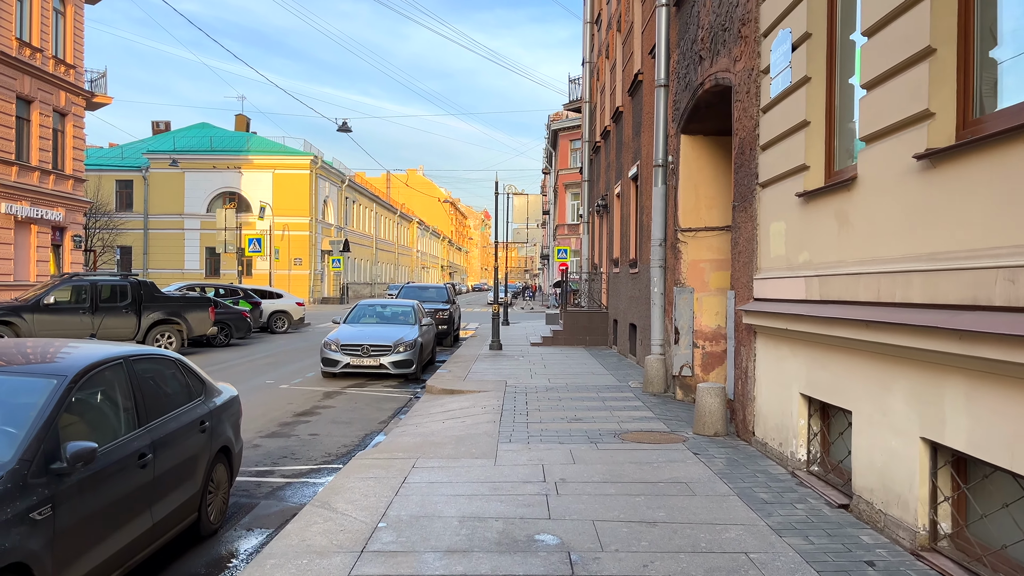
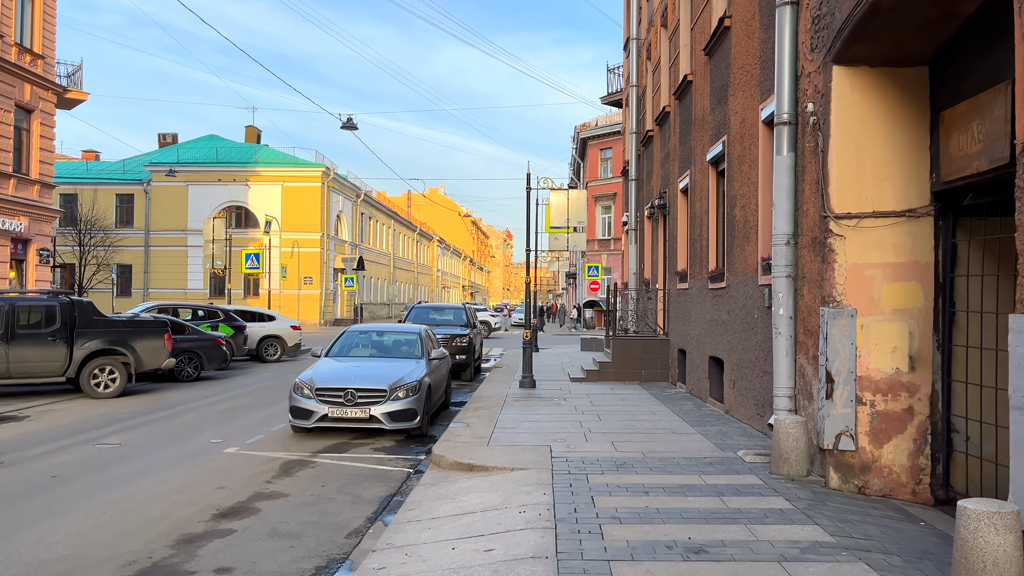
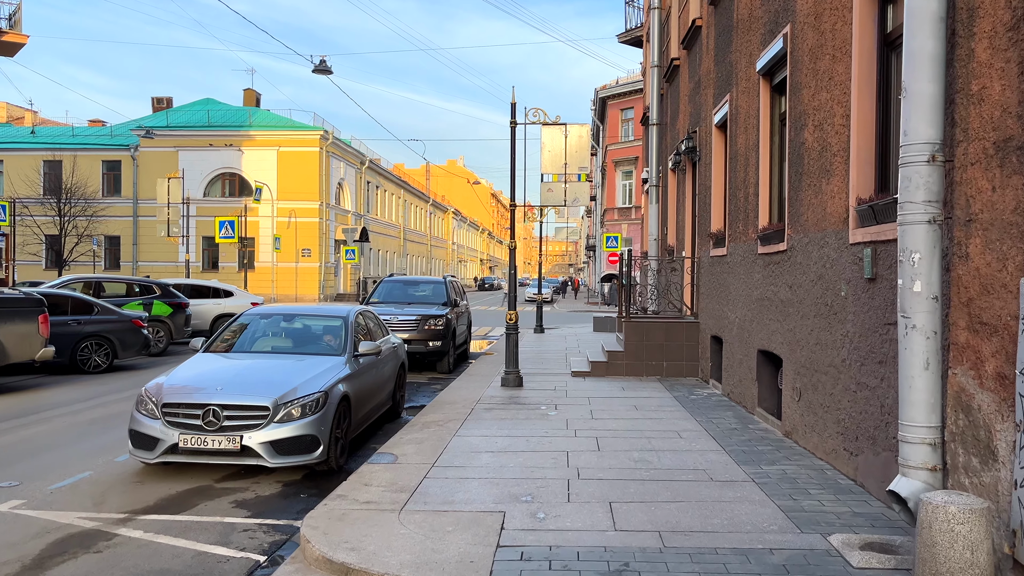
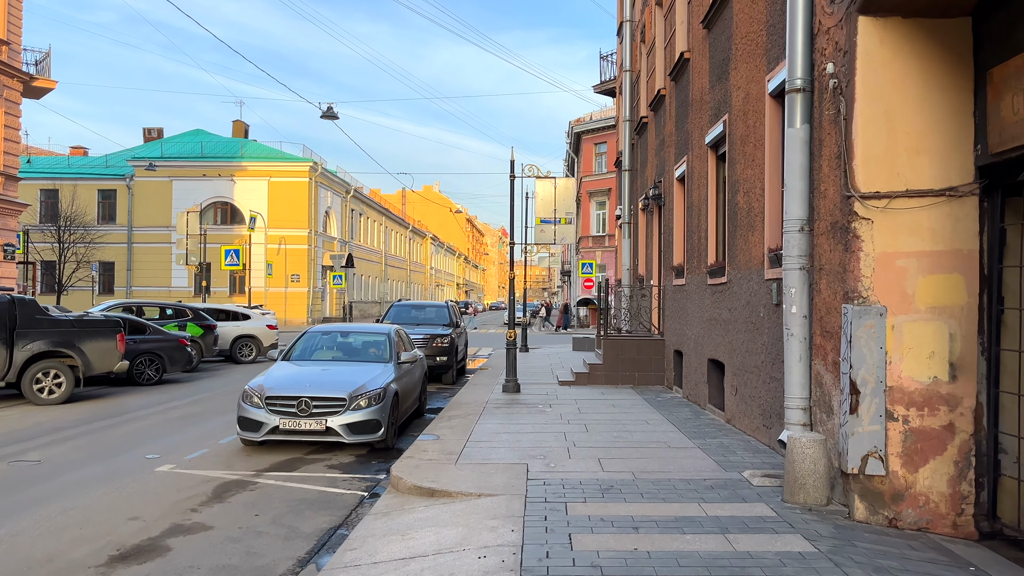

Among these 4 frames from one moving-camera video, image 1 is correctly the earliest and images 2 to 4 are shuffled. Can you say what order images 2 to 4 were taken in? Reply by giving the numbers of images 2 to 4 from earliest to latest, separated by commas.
2, 4, 3
